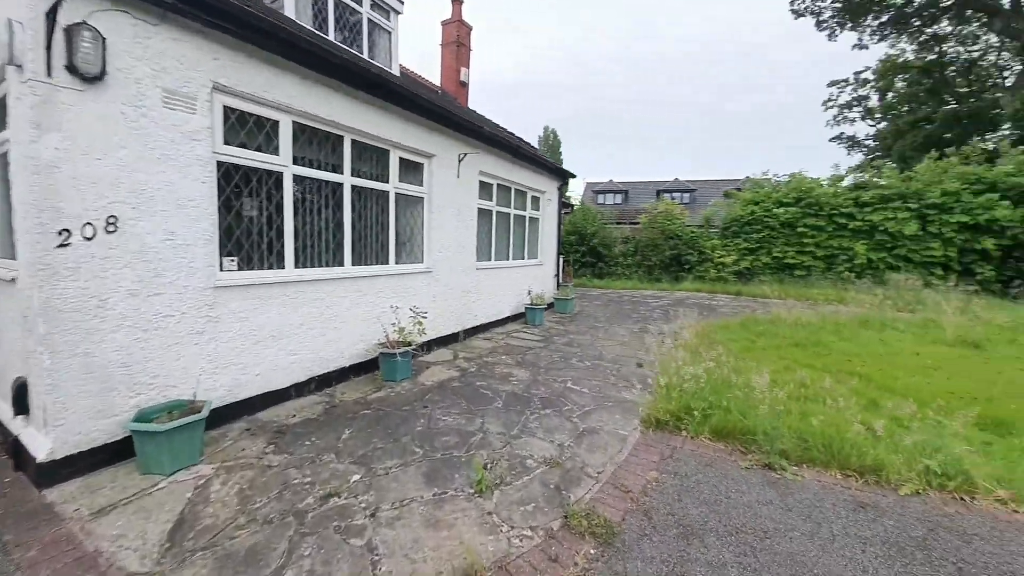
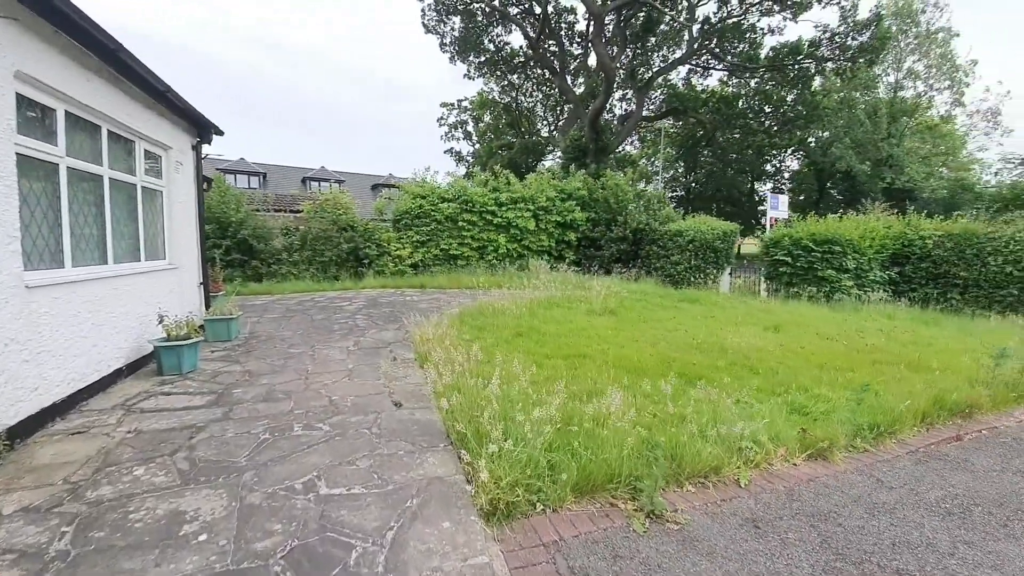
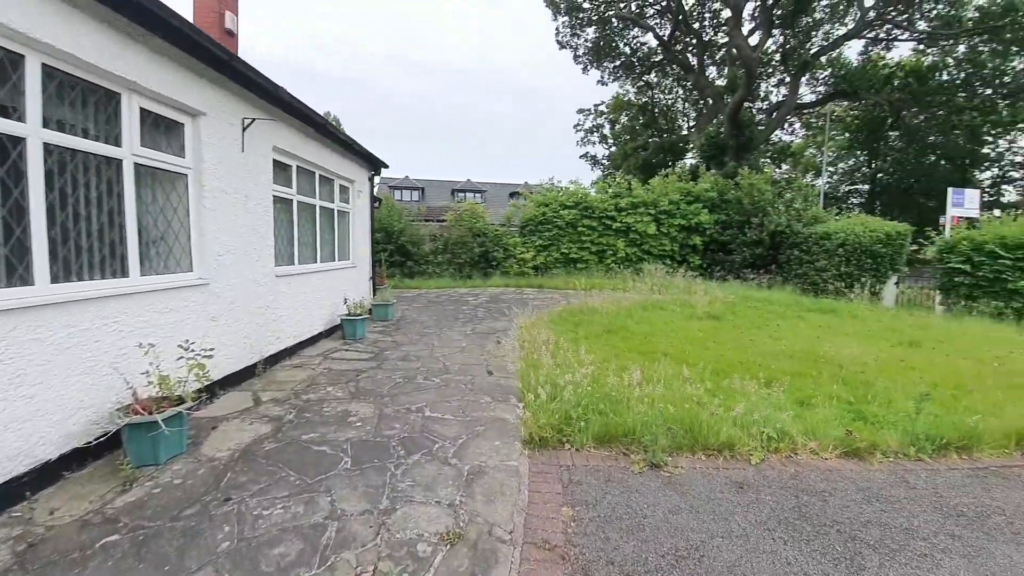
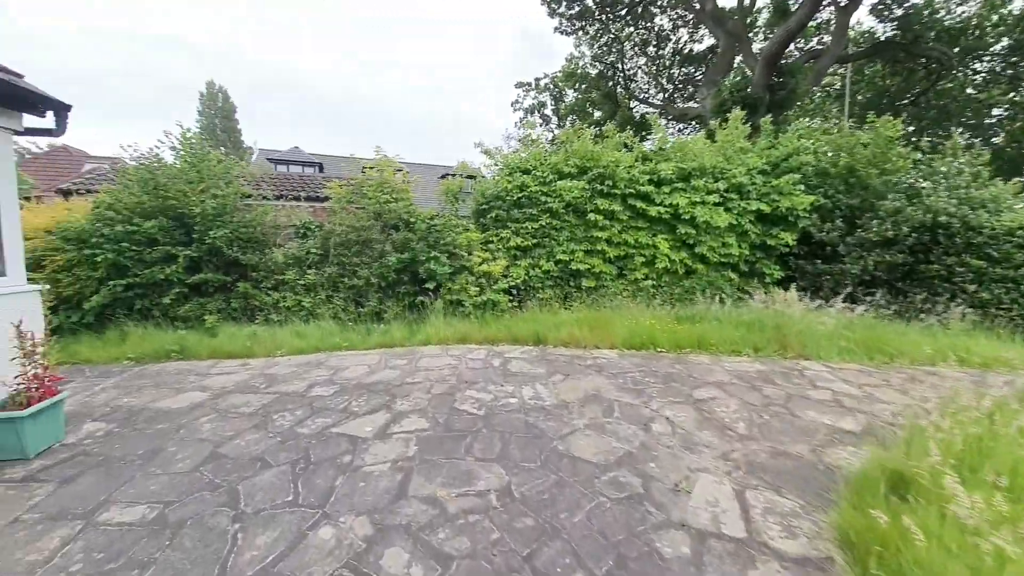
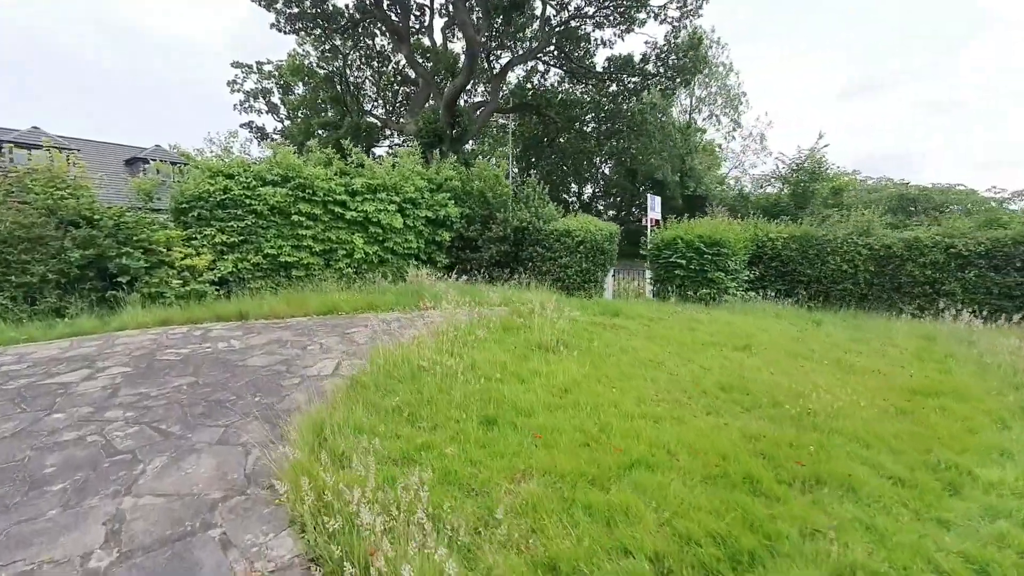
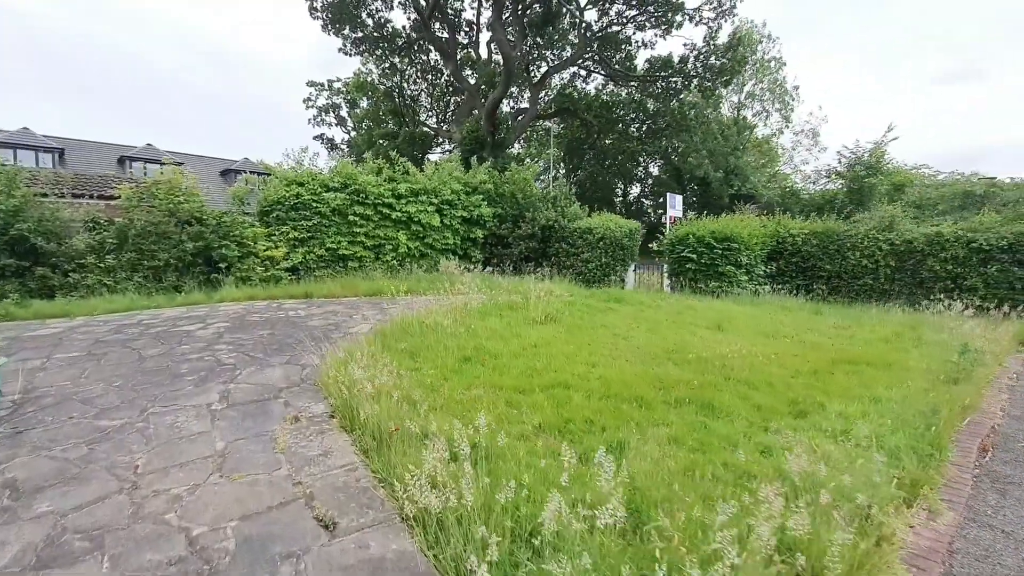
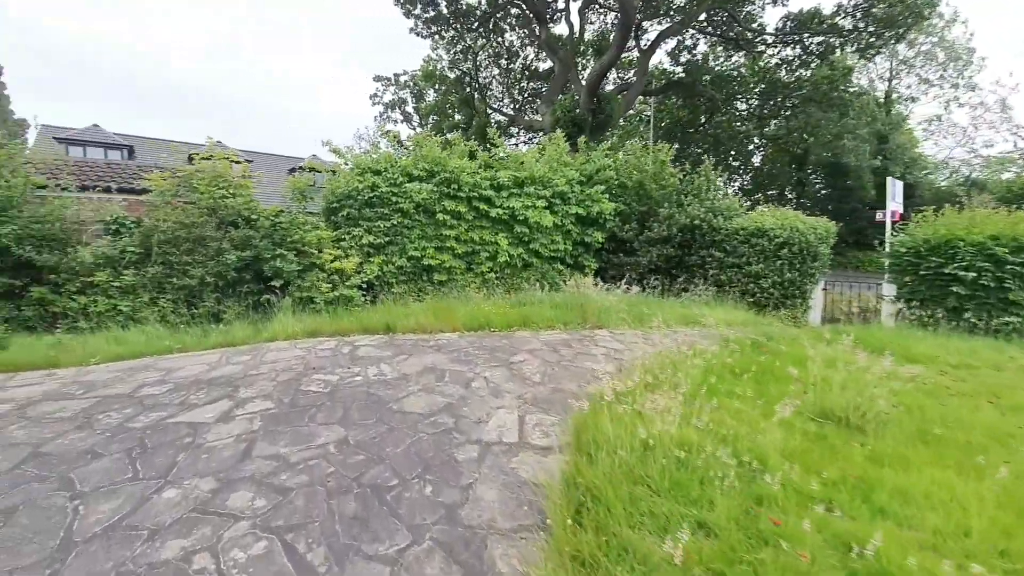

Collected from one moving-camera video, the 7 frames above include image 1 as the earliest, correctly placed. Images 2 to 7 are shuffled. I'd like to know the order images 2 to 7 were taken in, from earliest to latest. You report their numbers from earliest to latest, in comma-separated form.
3, 2, 6, 5, 7, 4
